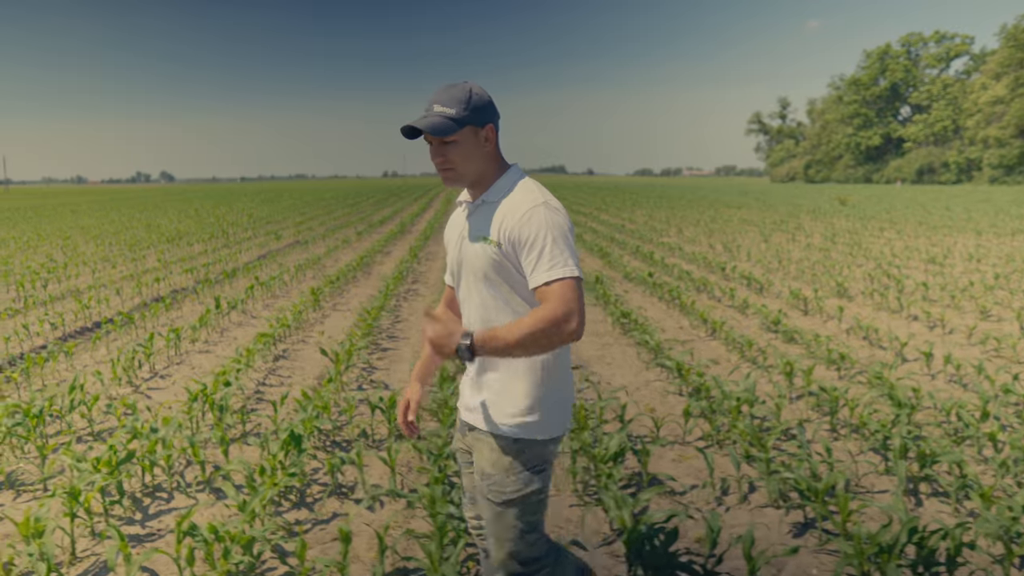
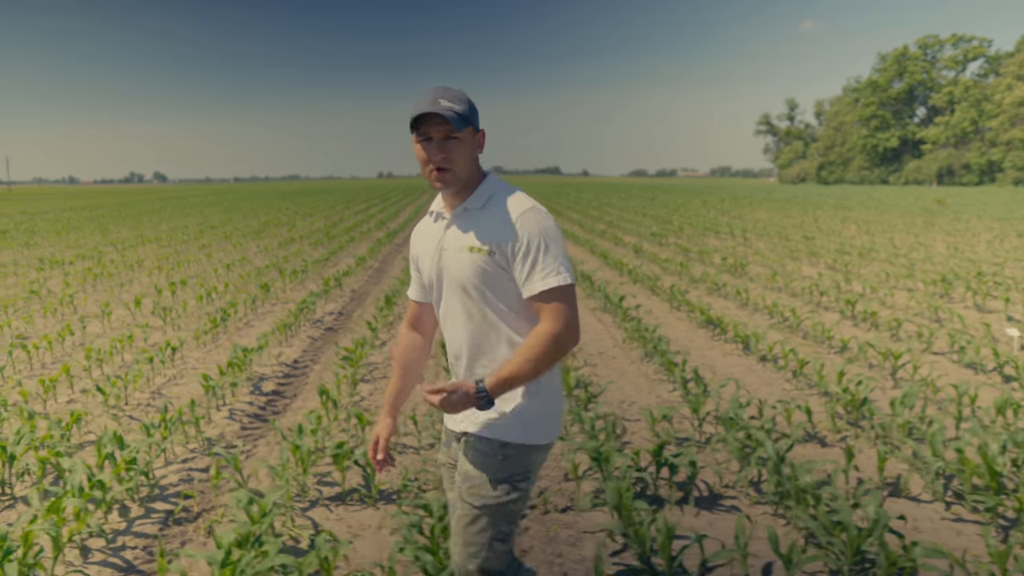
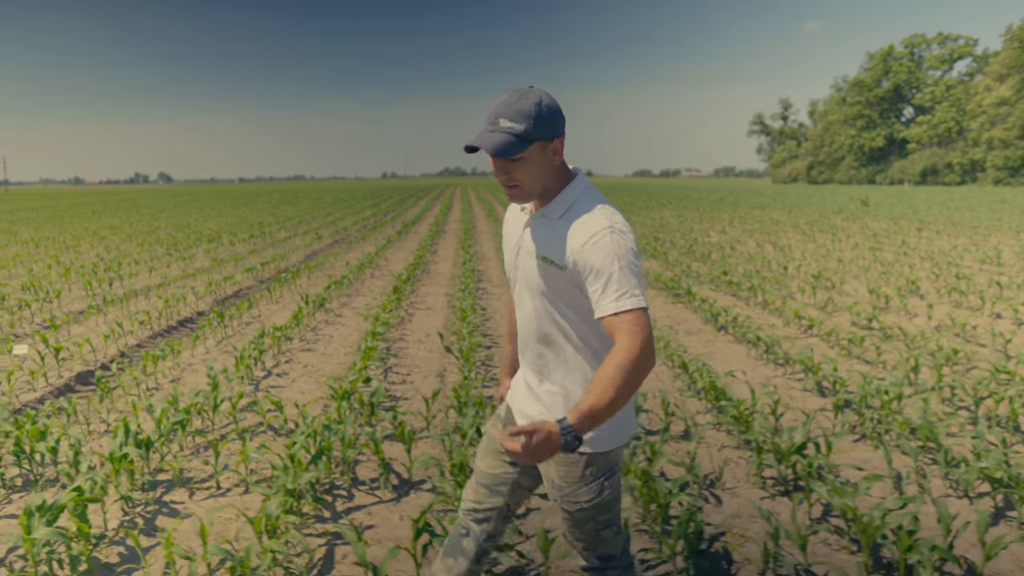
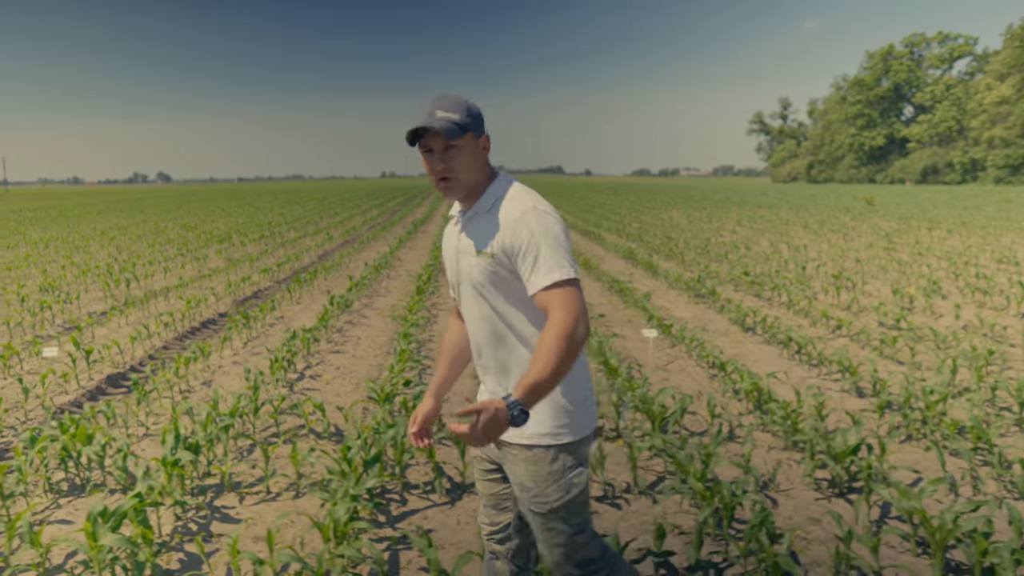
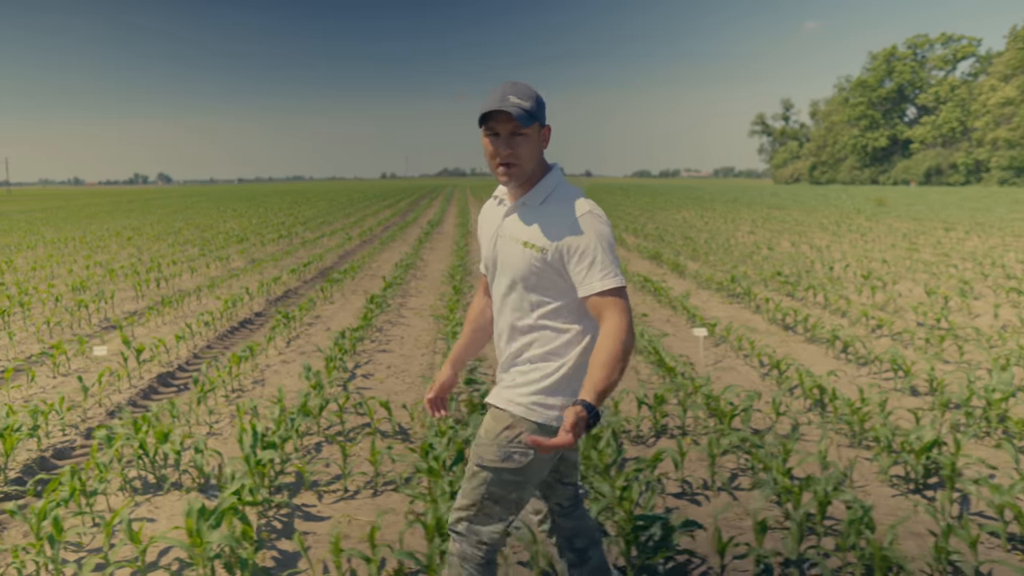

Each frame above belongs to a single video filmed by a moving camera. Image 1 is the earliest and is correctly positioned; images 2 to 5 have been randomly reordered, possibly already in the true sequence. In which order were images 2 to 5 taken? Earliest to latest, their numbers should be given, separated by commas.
3, 4, 5, 2
